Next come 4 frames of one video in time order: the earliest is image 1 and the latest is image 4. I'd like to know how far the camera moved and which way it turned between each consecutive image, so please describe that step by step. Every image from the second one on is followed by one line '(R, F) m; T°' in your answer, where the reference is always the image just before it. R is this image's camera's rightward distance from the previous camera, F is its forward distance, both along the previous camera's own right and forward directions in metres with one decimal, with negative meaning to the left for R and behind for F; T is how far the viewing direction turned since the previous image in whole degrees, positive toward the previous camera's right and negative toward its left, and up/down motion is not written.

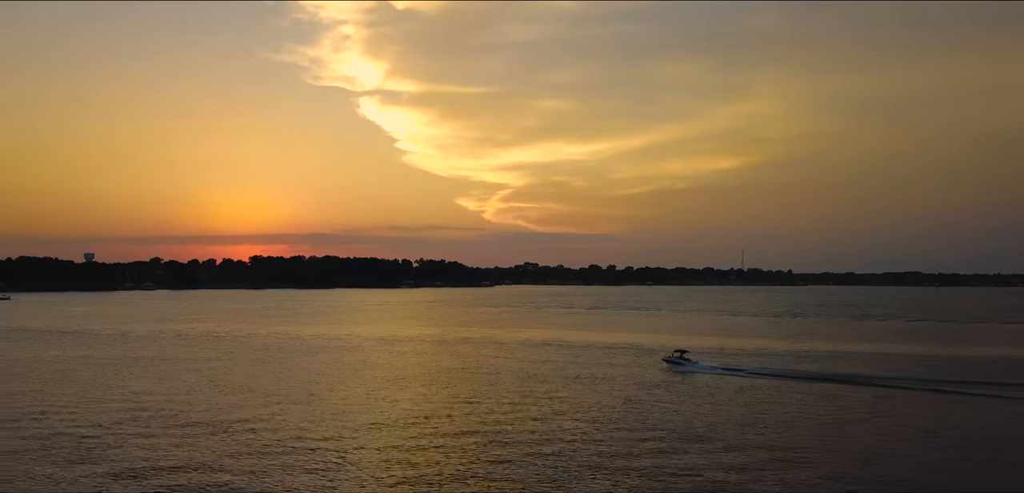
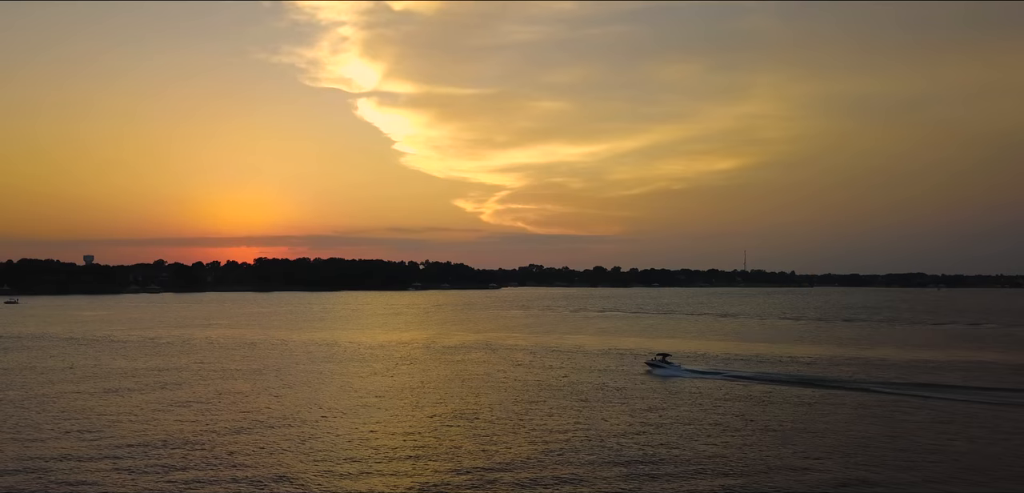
(-1.5, +1.3) m; 0°
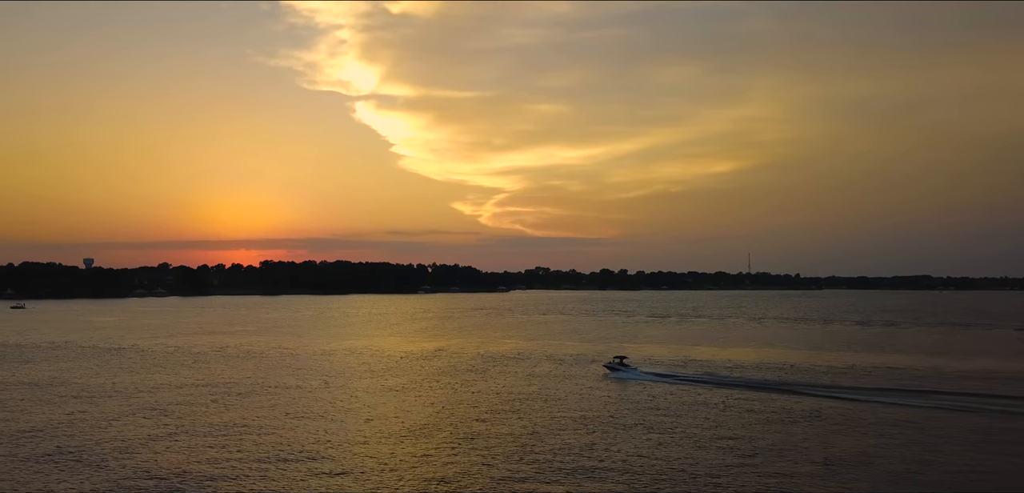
(-1.8, +2.0) m; 0°
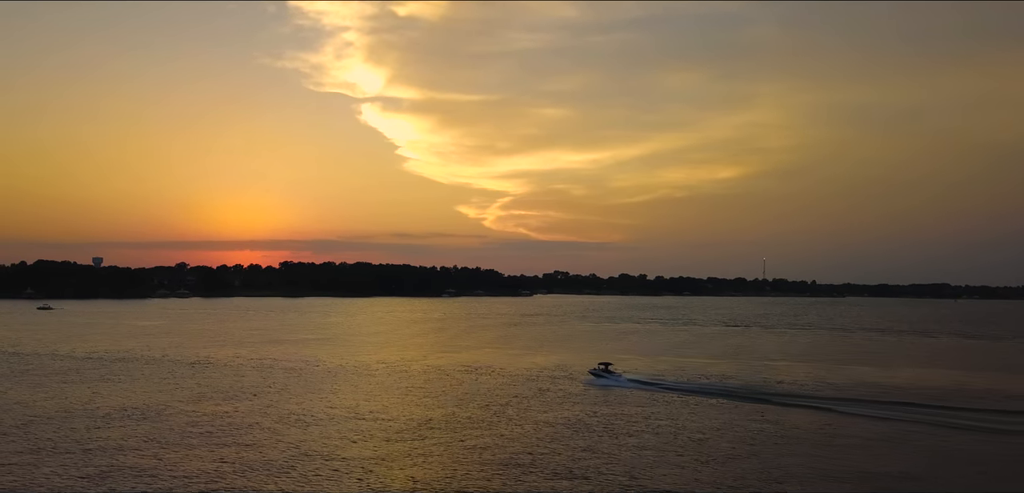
(-3.1, +2.9) m; 0°
